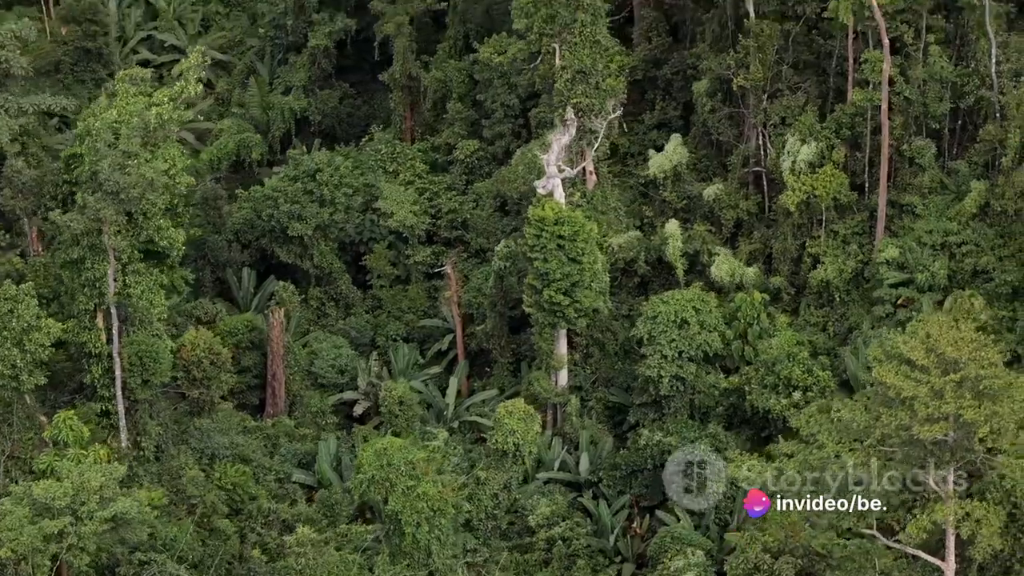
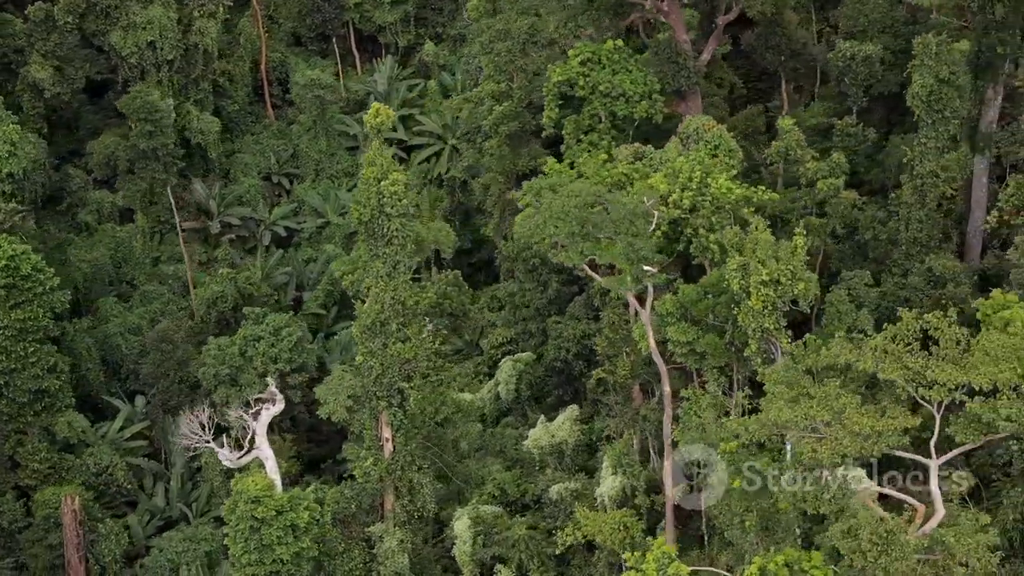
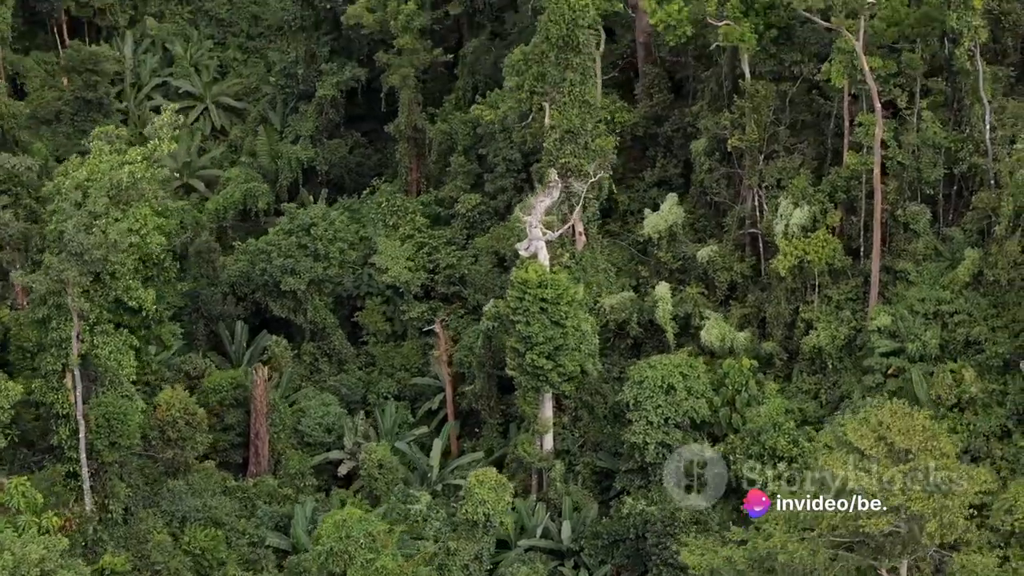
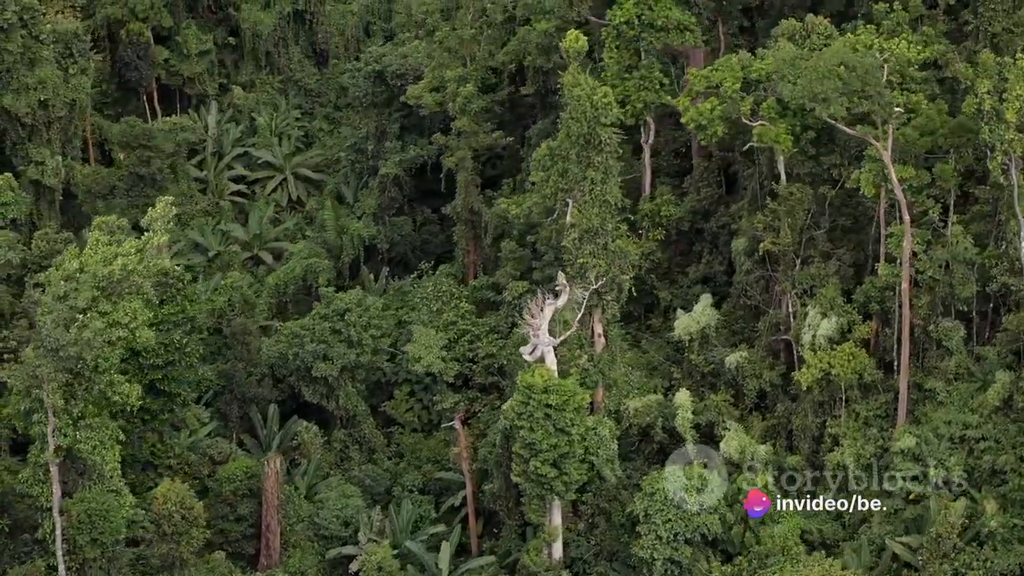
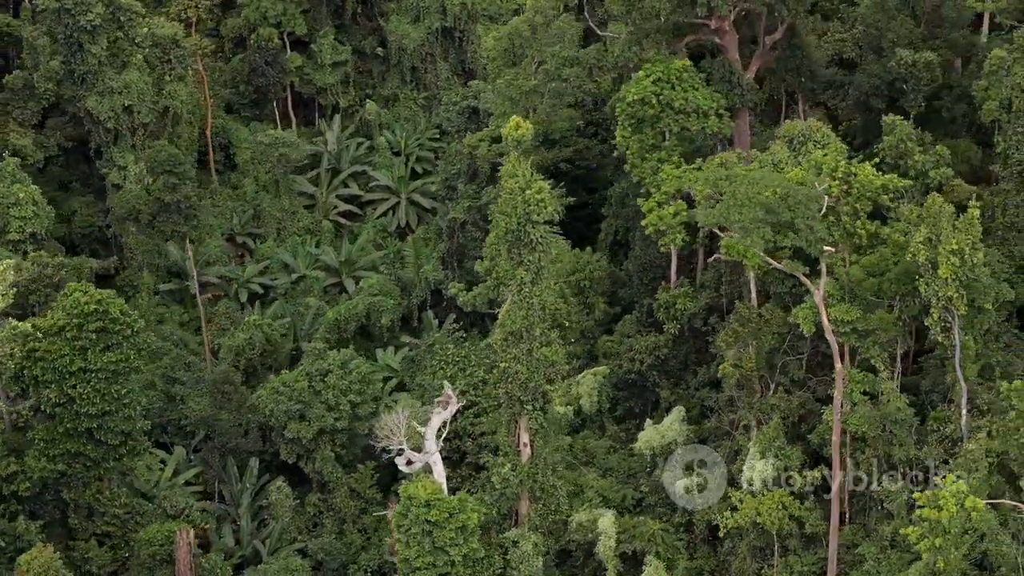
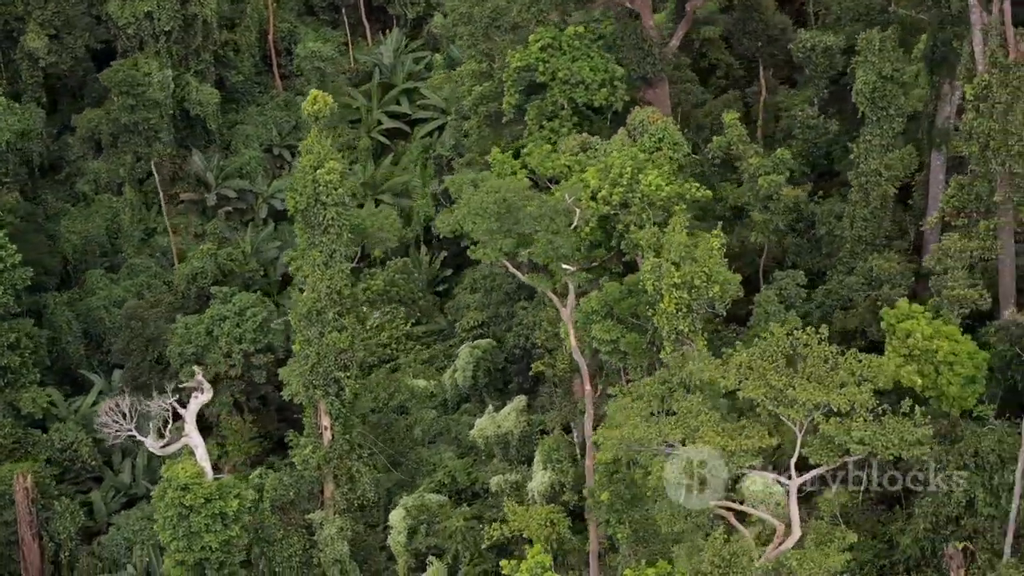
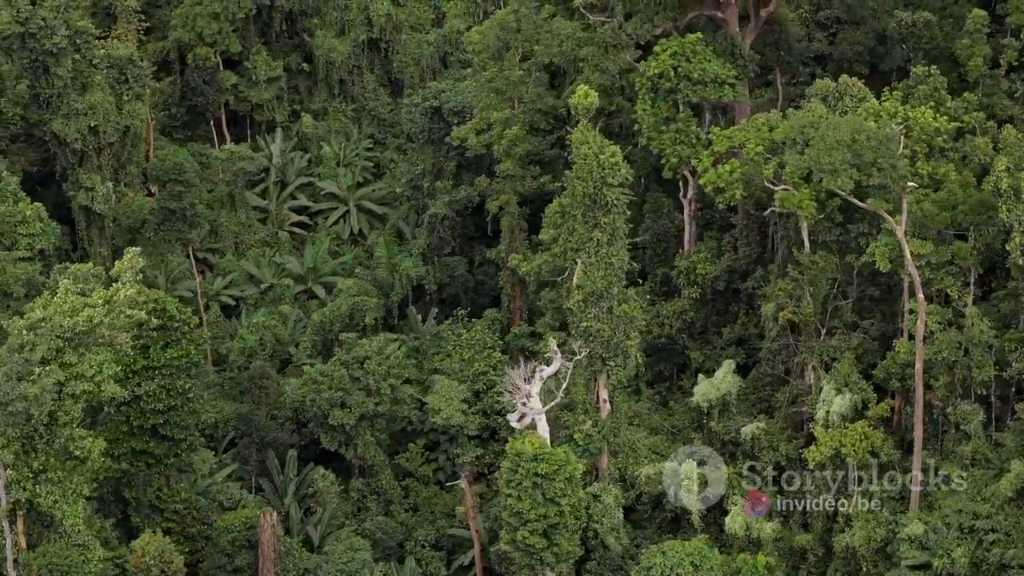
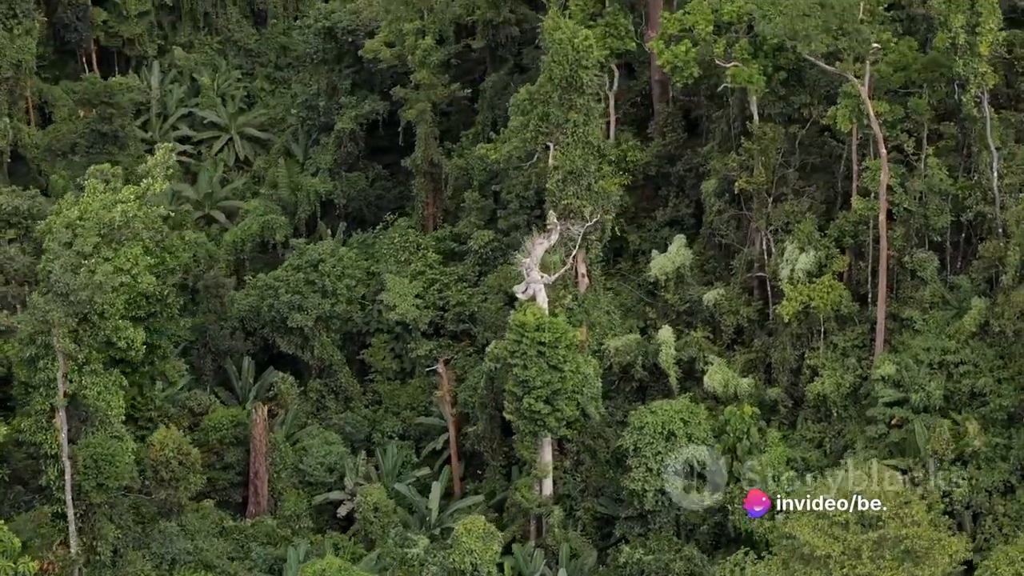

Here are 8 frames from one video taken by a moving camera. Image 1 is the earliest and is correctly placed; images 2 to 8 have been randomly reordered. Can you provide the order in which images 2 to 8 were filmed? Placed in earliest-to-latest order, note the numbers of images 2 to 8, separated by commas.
3, 8, 4, 7, 5, 2, 6
